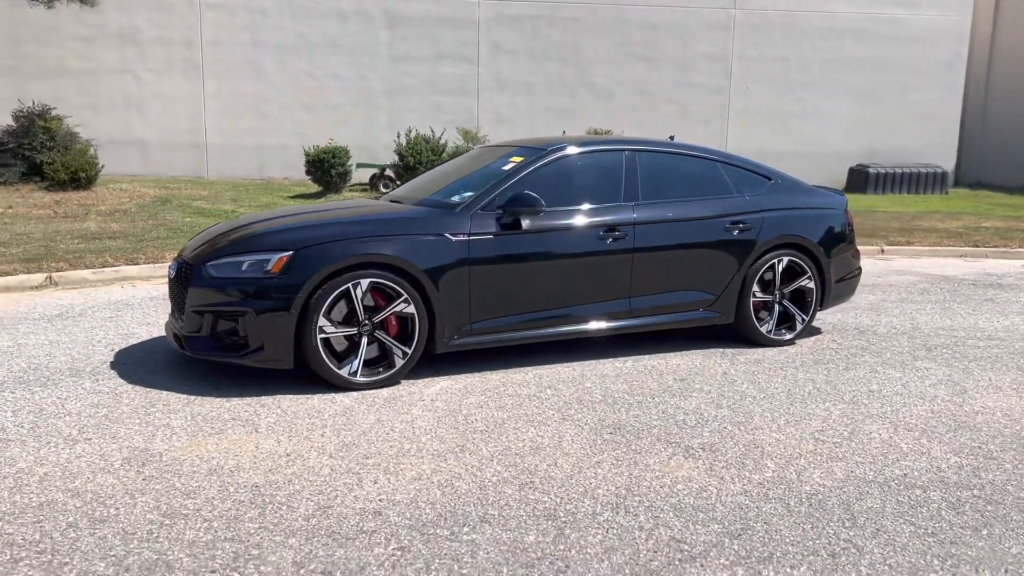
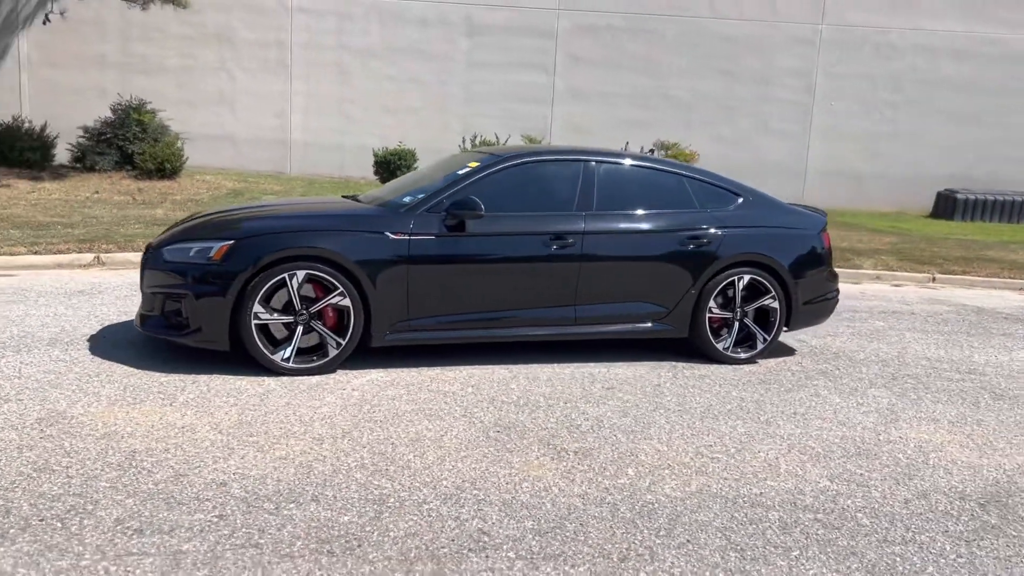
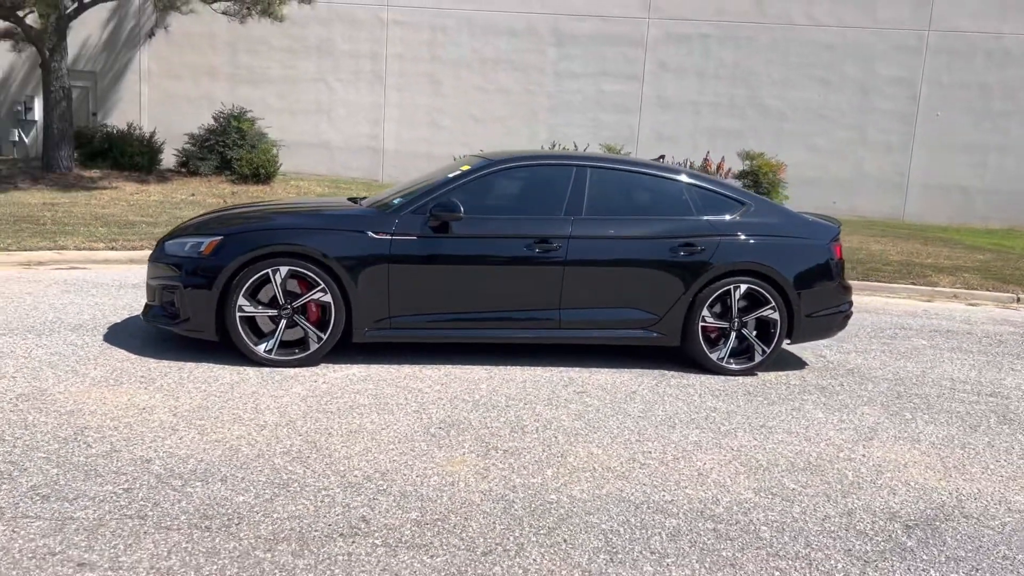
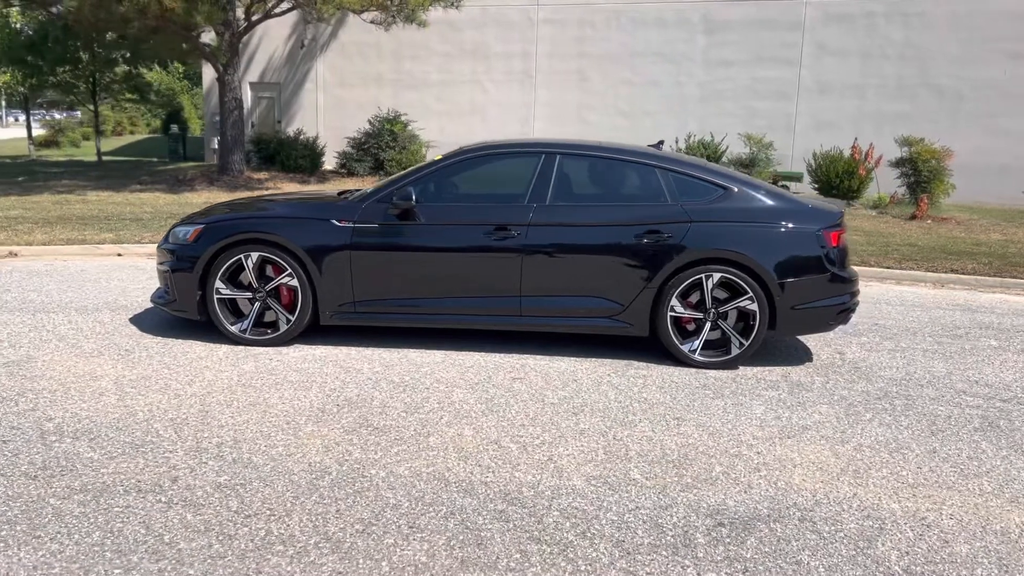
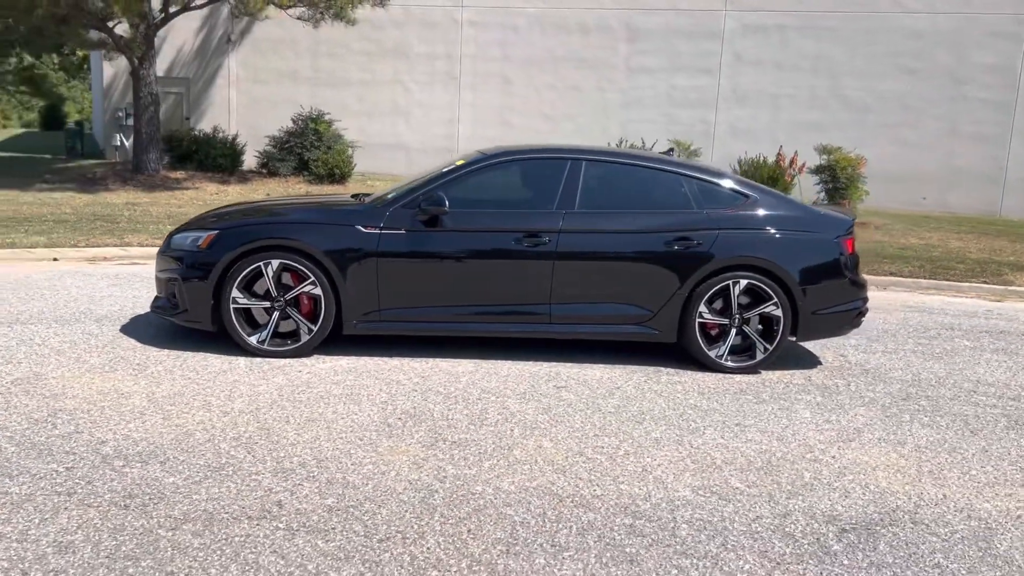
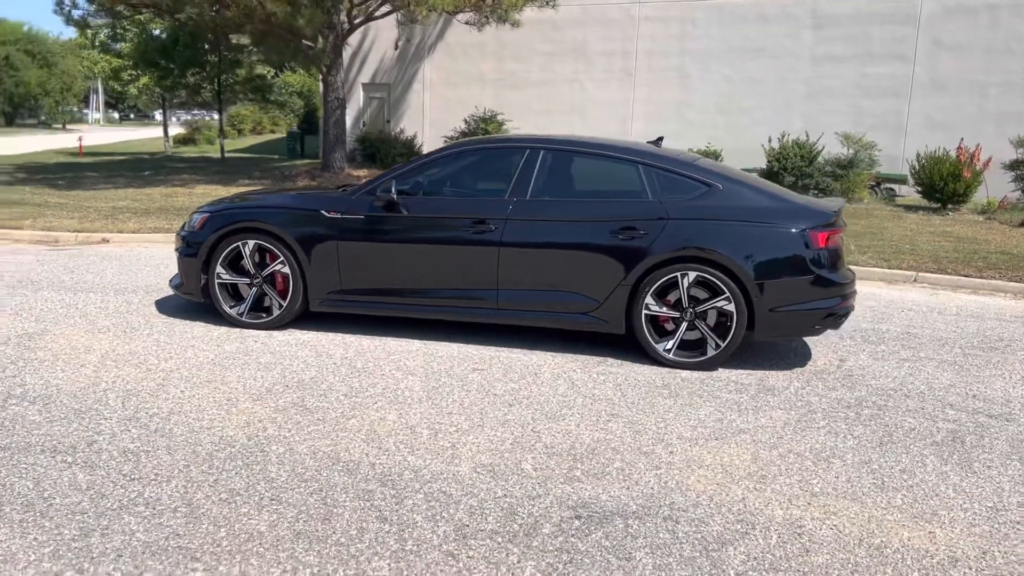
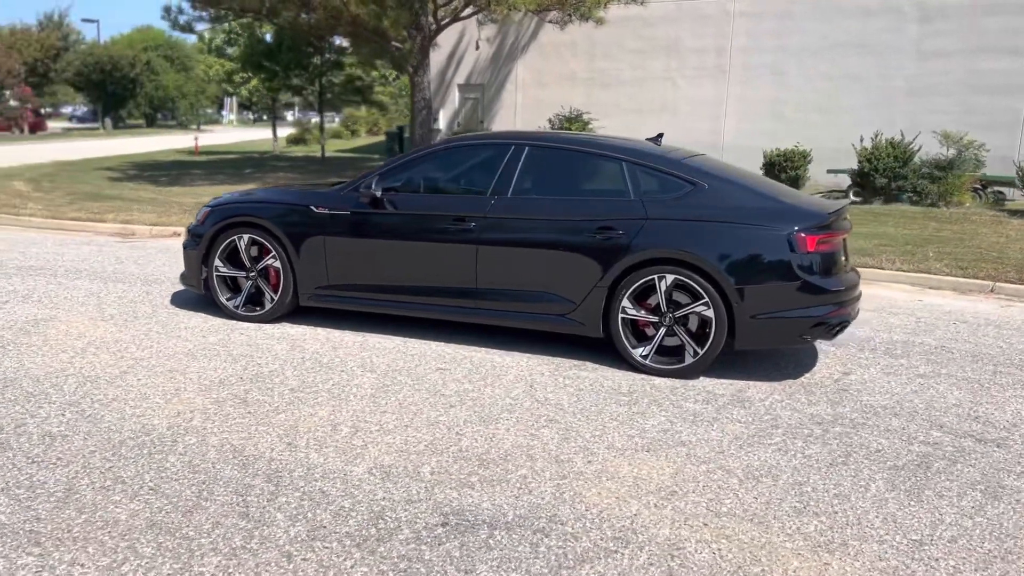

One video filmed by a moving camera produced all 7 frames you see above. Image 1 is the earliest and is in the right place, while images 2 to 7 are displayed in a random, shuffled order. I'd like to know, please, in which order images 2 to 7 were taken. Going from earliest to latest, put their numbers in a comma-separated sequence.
2, 3, 5, 4, 6, 7
